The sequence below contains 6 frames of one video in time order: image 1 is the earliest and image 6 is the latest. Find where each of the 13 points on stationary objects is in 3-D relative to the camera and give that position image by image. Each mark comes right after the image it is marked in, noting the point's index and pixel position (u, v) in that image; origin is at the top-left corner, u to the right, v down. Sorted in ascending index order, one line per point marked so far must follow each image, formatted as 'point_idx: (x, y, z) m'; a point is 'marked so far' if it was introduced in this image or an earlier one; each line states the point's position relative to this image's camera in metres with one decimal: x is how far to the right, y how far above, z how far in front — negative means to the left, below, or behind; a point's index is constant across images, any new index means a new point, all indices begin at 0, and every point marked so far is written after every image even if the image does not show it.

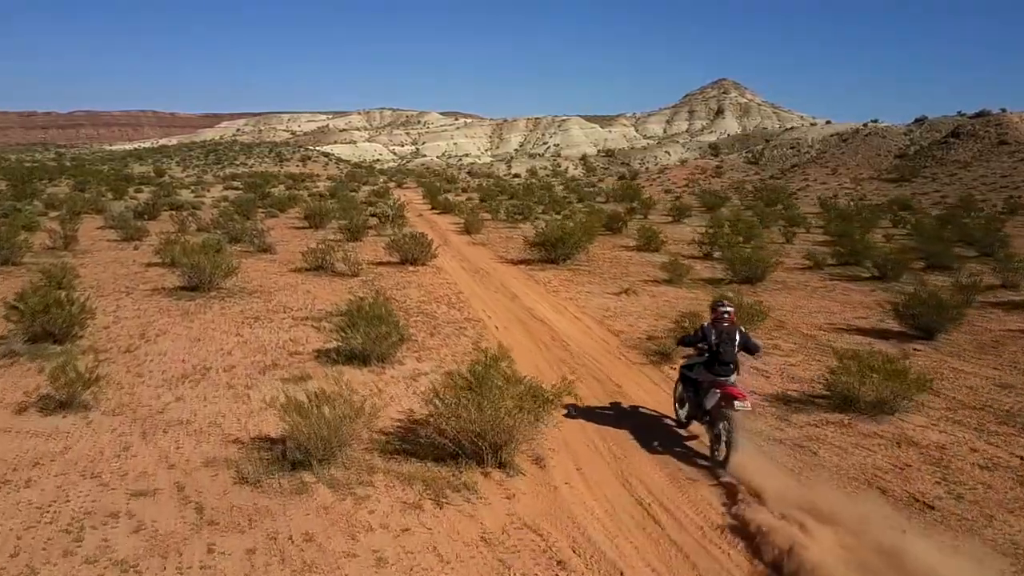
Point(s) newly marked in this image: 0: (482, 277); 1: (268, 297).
0: (-0.6, +0.2, +16.0) m
1: (-4.1, -0.2, +12.8) m
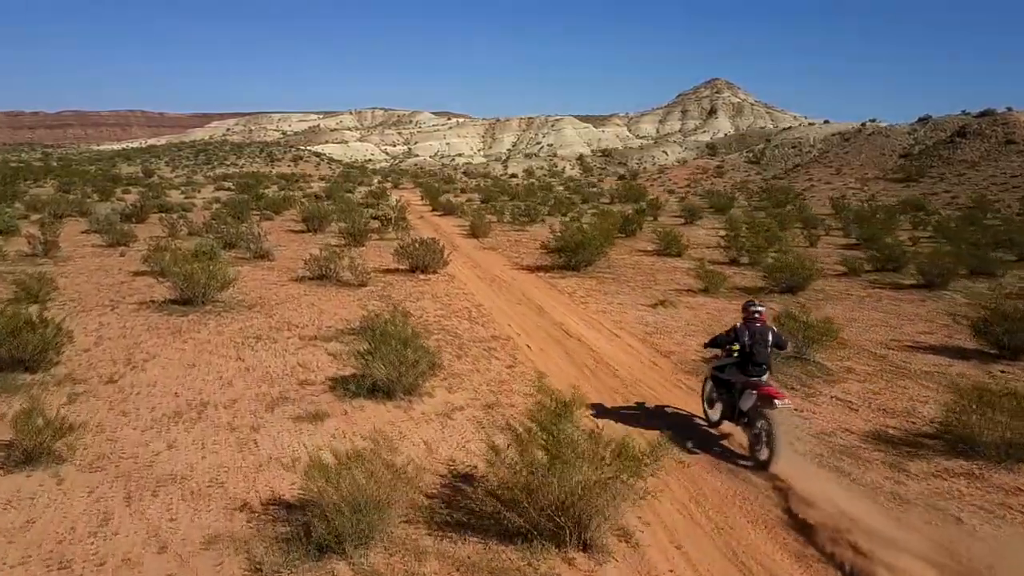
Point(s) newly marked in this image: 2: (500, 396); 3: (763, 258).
0: (-0.2, 0.0, +14.7) m
1: (-3.7, -0.4, +11.5) m
2: (-0.1, -1.1, +7.7) m
3: (+6.1, +0.7, +18.3) m
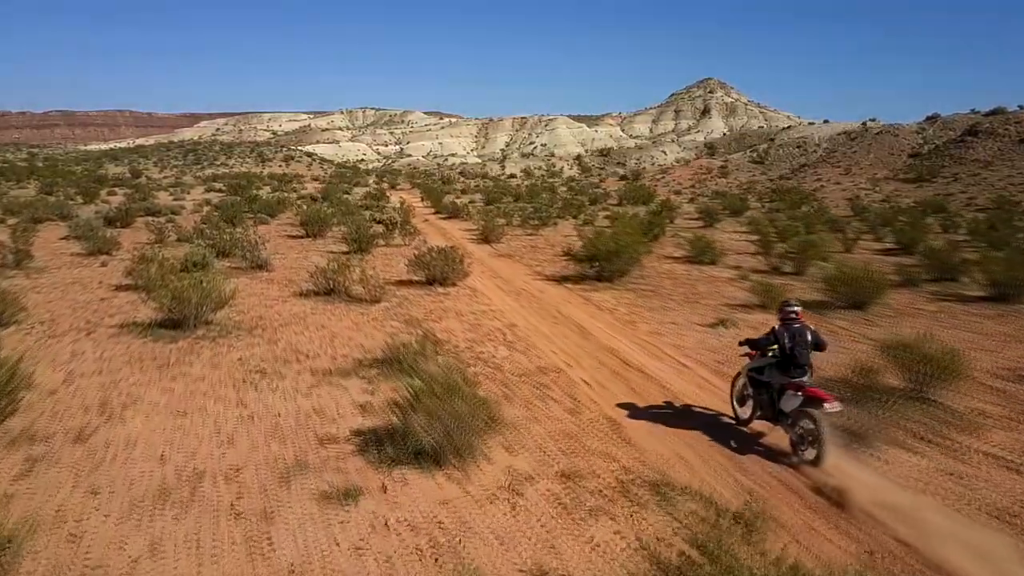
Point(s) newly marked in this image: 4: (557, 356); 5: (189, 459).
0: (+0.3, -0.2, +13.1) m
1: (-3.1, -0.6, +9.9) m
2: (+0.5, -1.4, +6.1) m
3: (+6.5, +0.5, +16.7) m
4: (+0.6, -0.8, +9.3) m
5: (-2.5, -1.3, +5.9) m
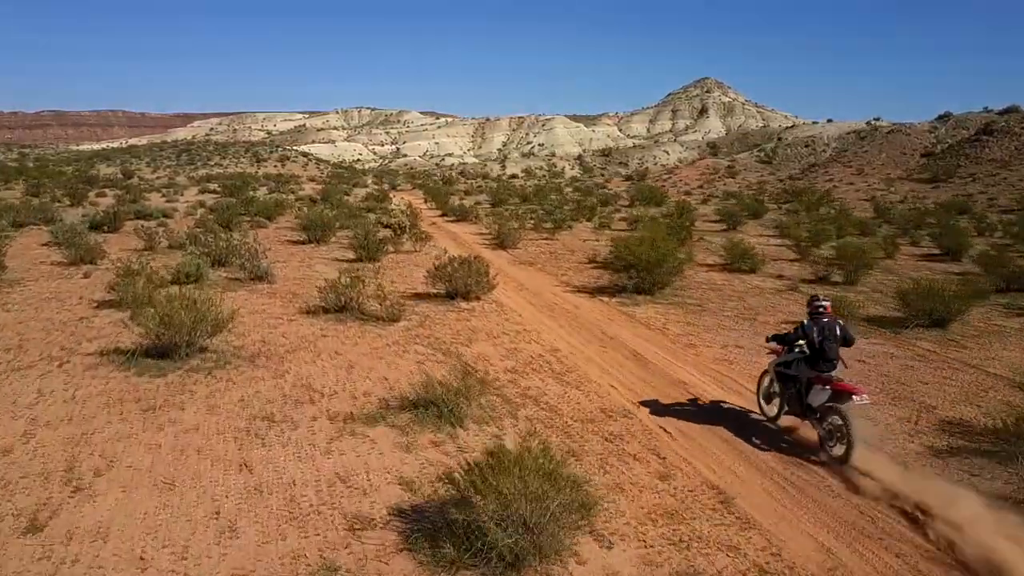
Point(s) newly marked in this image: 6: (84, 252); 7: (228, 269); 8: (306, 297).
0: (+0.8, -0.5, +11.6) m
1: (-2.6, -0.9, +8.4) m
2: (+1.1, -1.6, +4.6) m
3: (+7.0, +0.2, +15.3) m
4: (+1.1, -1.1, +7.9) m
5: (-1.9, -1.6, +4.4) m
6: (-8.5, +0.7, +15.1) m
7: (-5.5, +0.4, +14.8) m
8: (-3.3, -0.1, +12.2) m
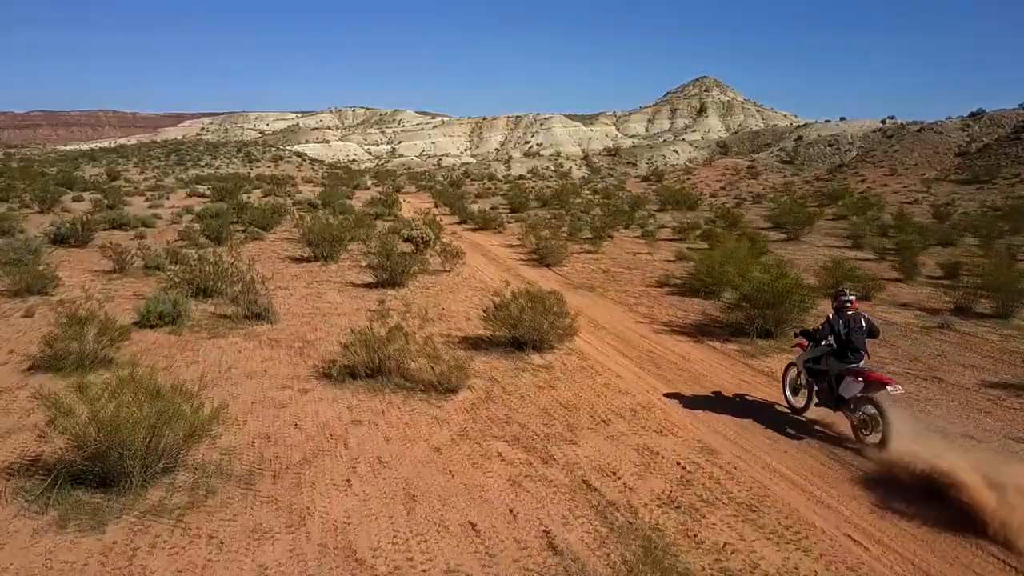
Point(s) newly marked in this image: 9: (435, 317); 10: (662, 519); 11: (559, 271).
0: (+1.9, -1.0, +8.4) m
1: (-1.5, -1.5, +5.1) m
2: (+2.2, -2.2, +1.4) m
3: (+8.1, -0.3, +12.1) m
4: (+2.2, -1.6, +4.6) m
5: (-0.8, -2.1, +1.1) m
6: (-7.5, +0.1, +11.8) m
7: (-4.5, -0.2, +11.5) m
8: (-2.3, -0.7, +8.9) m
9: (-1.0, -0.3, +10.4) m
10: (+1.0, -1.5, +5.0) m
11: (+1.0, +0.4, +16.1) m
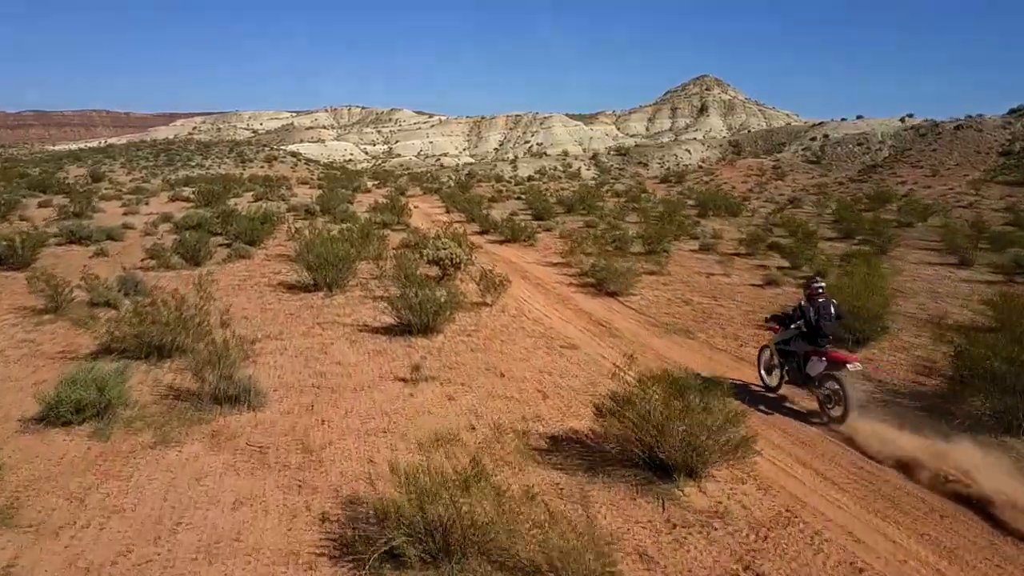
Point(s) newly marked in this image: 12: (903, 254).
0: (+2.9, -1.6, +4.8) m
1: (-0.4, -2.1, +1.5) m
2: (+3.3, -2.8, -2.2) m
3: (+9.1, -0.9, +8.6) m
4: (+3.3, -2.2, +1.1) m
5: (+0.3, -2.8, -2.5) m
6: (-6.5, -0.5, +8.2) m
7: (-3.5, -0.8, +7.9) m
8: (-1.3, -1.3, +5.3) m
9: (0.0, -1.0, +6.8) m
10: (+2.0, -2.1, +1.4) m
11: (+1.9, -0.2, +12.5) m
12: (+10.0, +0.9, +19.3) m
